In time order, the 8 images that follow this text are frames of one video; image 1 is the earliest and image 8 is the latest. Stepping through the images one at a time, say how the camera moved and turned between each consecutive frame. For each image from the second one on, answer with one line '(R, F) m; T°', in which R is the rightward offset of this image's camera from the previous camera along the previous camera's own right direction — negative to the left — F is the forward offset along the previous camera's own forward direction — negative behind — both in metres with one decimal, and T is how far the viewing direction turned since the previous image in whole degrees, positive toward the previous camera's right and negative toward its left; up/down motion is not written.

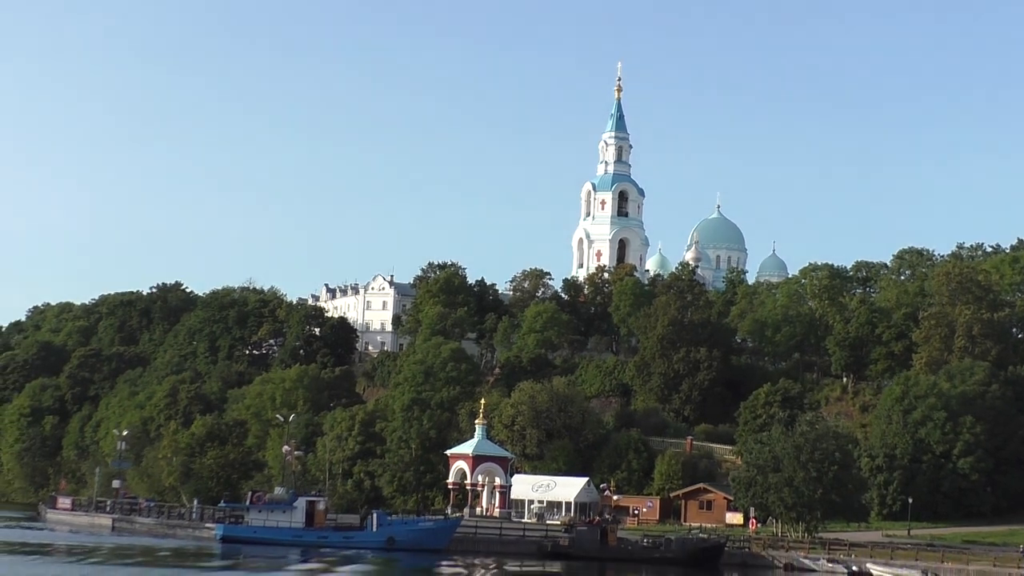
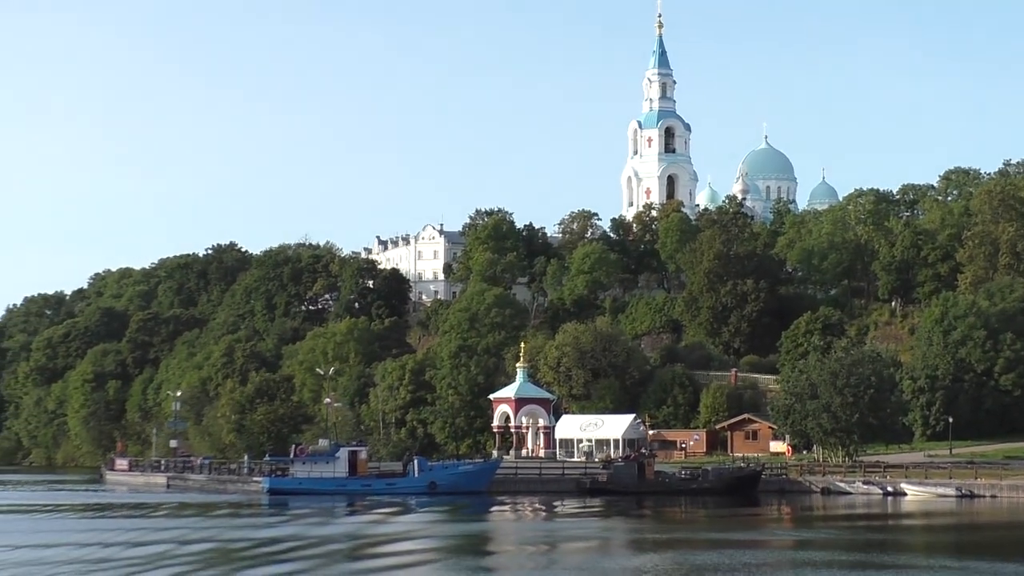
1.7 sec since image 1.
(+1.4, -1.3) m; -2°
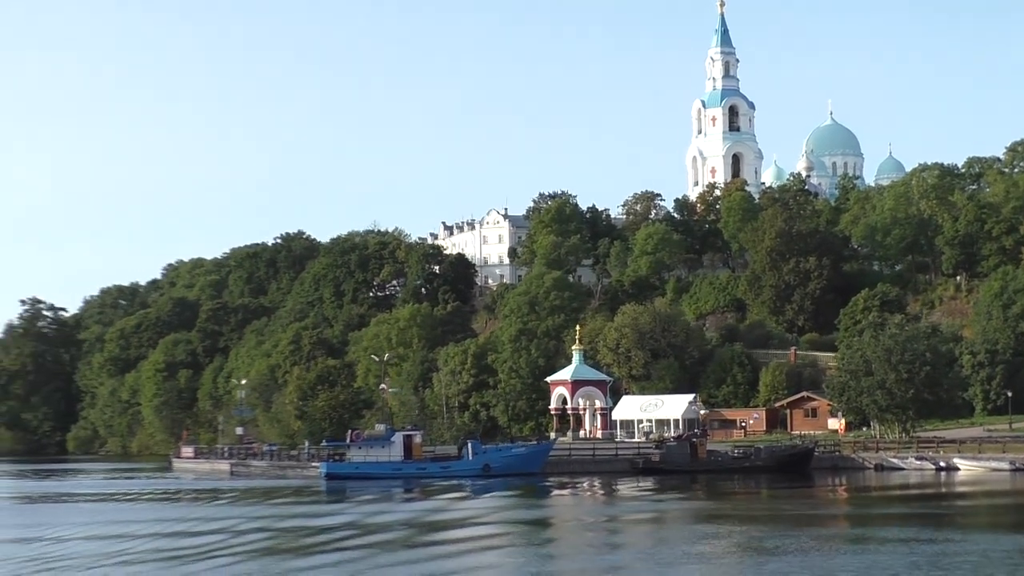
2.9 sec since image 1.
(+1.0, -0.8) m; -3°
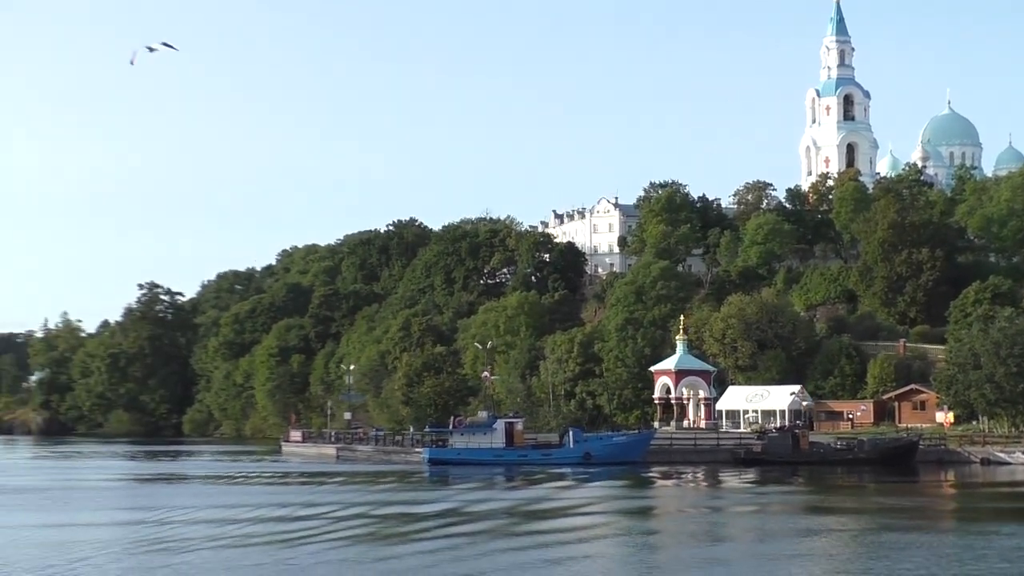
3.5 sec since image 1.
(+0.4, -0.4) m; -4°
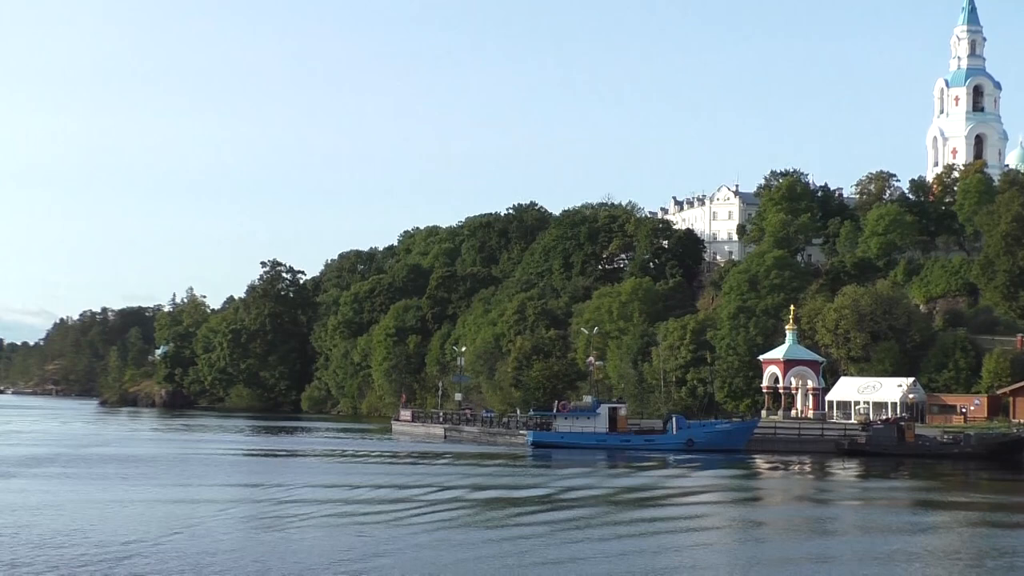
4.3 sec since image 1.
(+0.7, -0.5) m; -4°
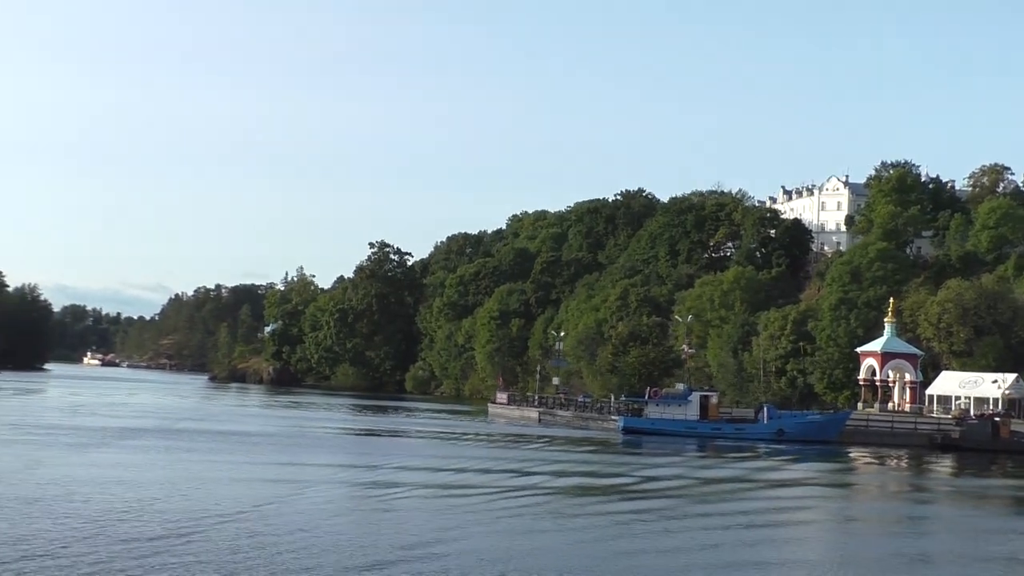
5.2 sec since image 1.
(+0.7, -0.5) m; -4°
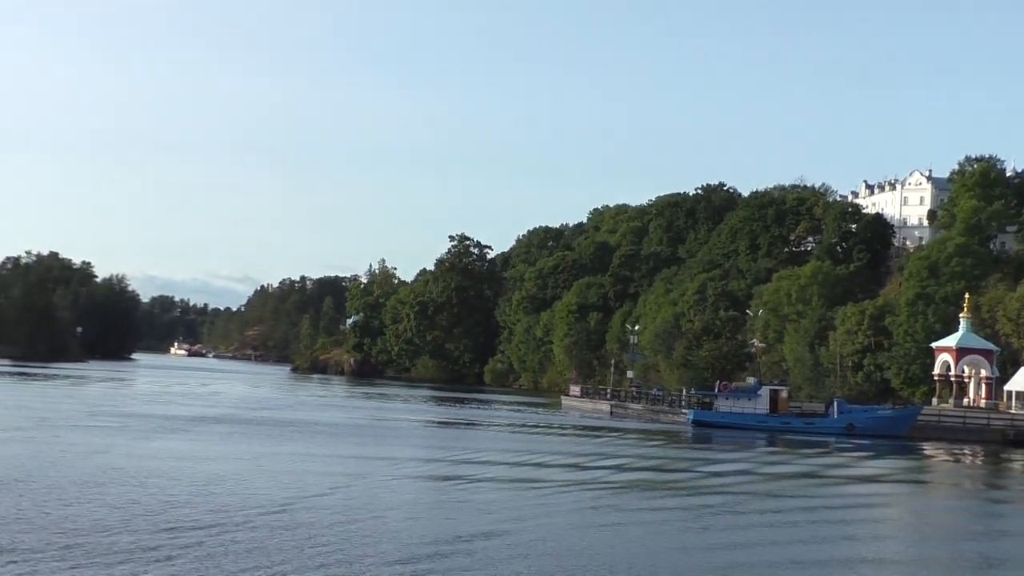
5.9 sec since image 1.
(+0.5, -0.5) m; -3°
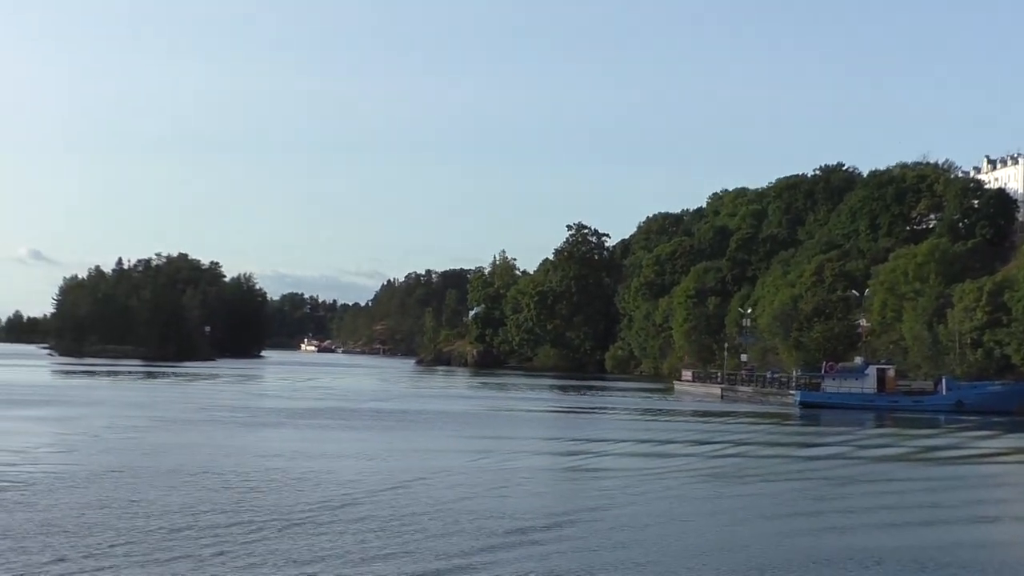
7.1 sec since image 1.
(+1.0, -0.7) m; -4°
